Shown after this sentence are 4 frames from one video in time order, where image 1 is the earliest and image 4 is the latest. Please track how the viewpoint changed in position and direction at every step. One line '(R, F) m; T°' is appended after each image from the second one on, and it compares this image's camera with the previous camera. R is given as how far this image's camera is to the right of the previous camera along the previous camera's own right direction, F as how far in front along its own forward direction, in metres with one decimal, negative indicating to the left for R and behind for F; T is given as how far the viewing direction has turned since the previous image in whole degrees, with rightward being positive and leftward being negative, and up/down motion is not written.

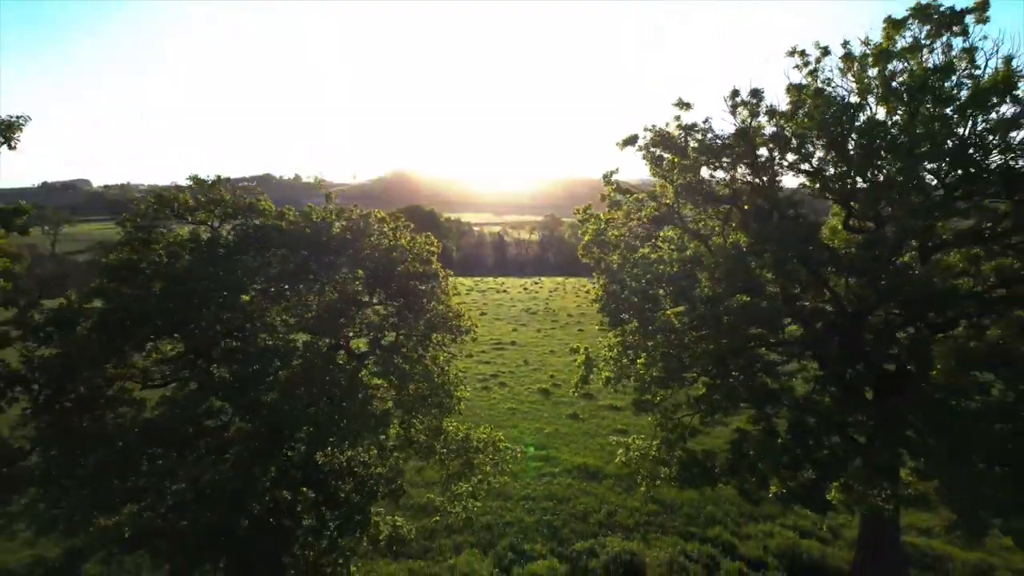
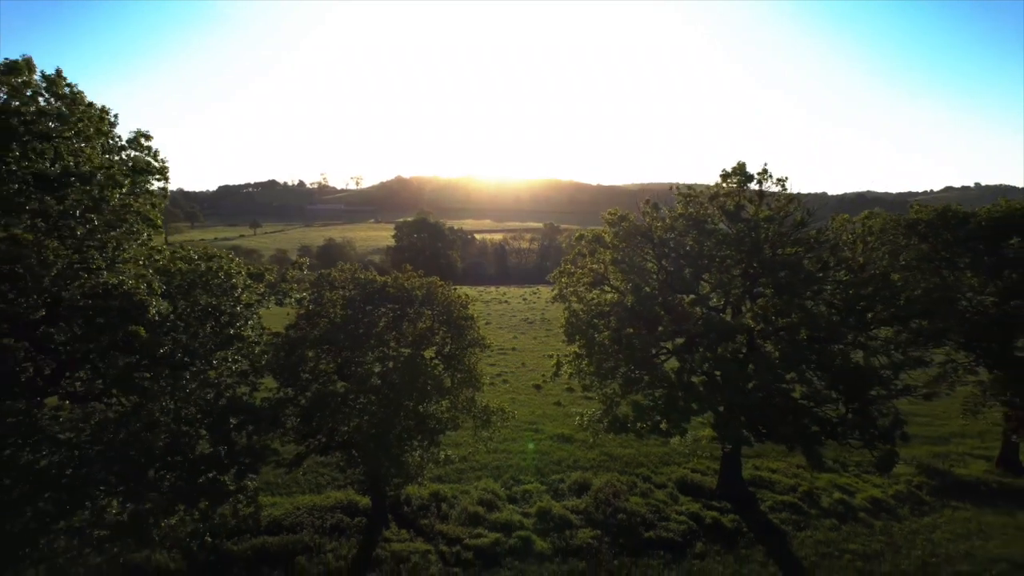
(0.0, -8.0) m; 0°
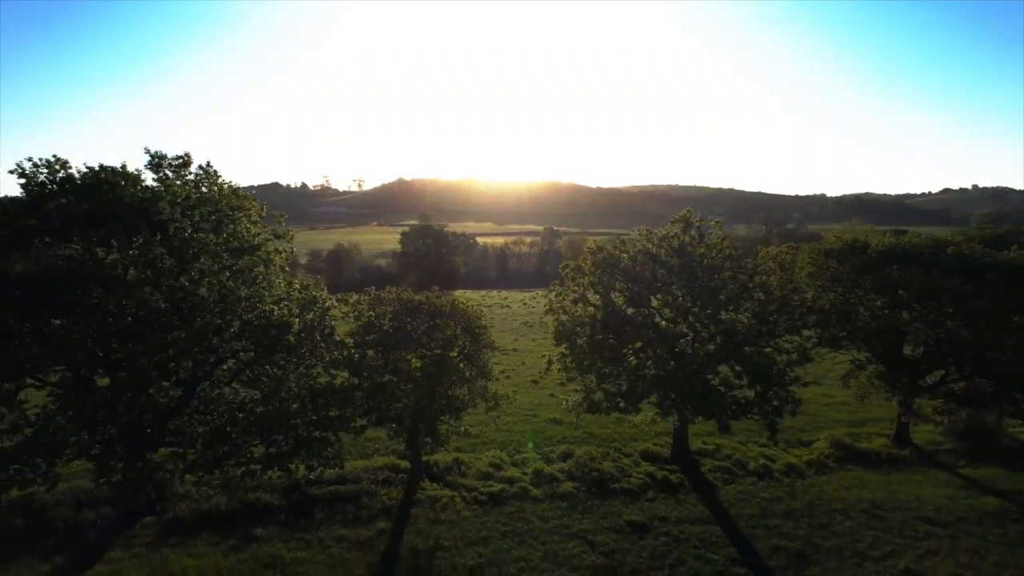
(0.0, -6.1) m; 0°
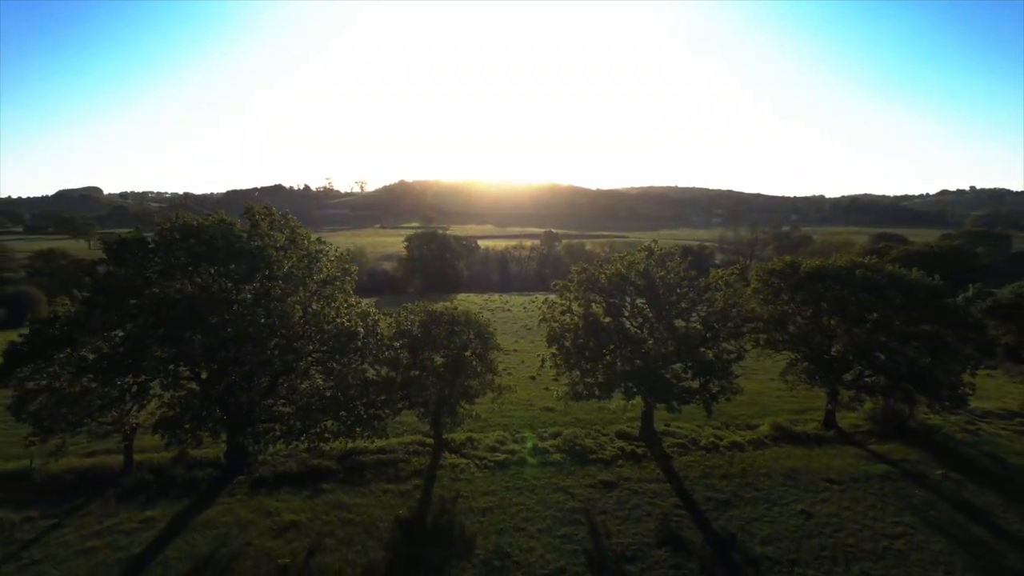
(0.0, -6.5) m; 0°
